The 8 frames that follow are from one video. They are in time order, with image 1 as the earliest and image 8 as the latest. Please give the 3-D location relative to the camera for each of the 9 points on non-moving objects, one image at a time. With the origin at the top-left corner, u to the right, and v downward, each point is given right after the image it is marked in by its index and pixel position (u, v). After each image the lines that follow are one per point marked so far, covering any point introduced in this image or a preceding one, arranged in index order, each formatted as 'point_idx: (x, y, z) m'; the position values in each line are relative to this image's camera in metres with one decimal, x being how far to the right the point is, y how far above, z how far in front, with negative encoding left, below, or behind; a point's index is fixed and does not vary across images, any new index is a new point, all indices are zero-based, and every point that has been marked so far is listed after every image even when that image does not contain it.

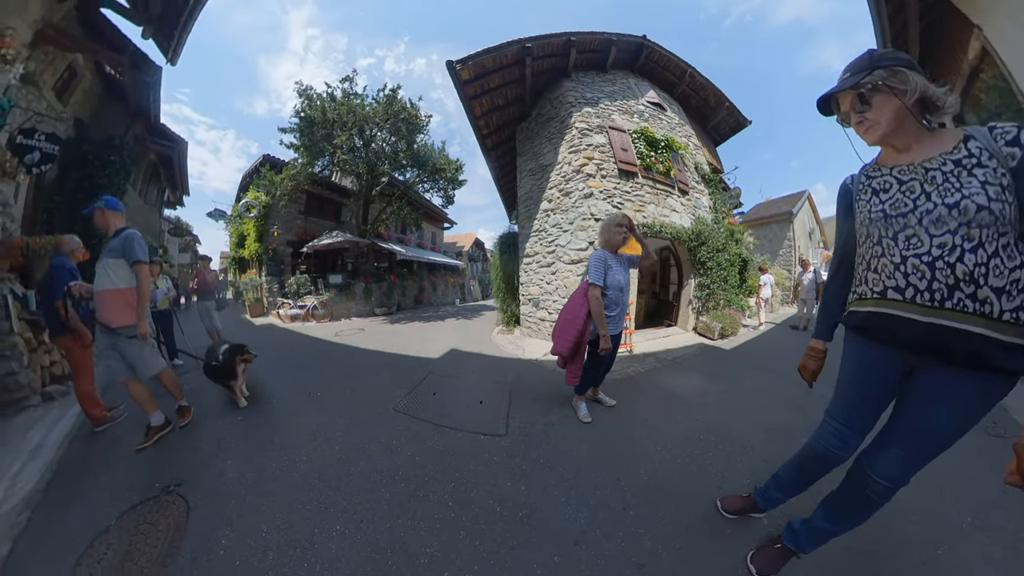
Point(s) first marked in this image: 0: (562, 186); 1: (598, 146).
0: (+0.8, +1.8, +5.6) m
1: (+1.3, +2.5, +5.4) m
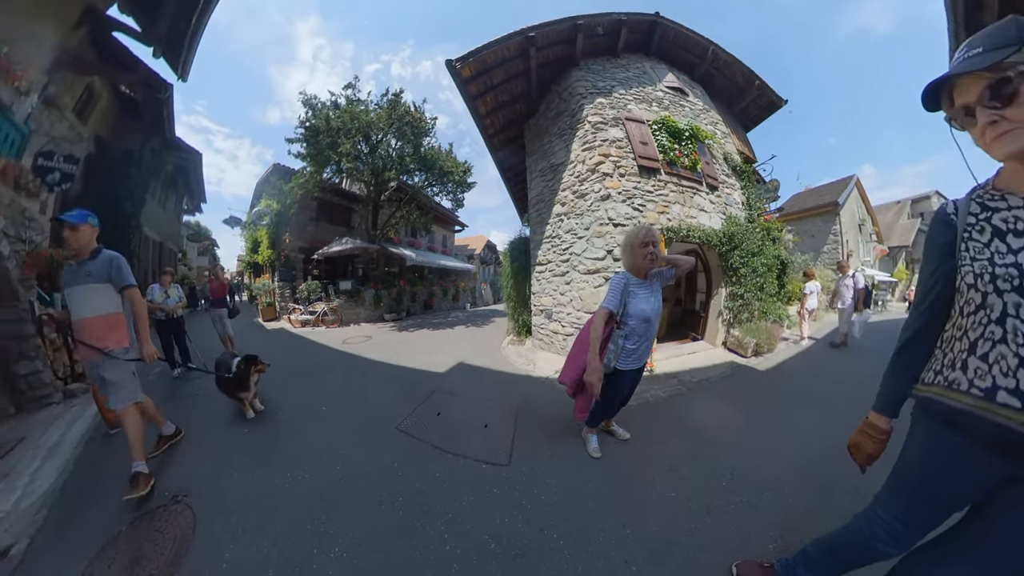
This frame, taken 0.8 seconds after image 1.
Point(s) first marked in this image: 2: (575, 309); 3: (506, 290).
0: (+1.1, +1.7, +5.3) m
1: (+1.5, +2.4, +5.1) m
2: (+1.1, -0.3, +5.5) m
3: (-0.4, 0.0, +7.0) m
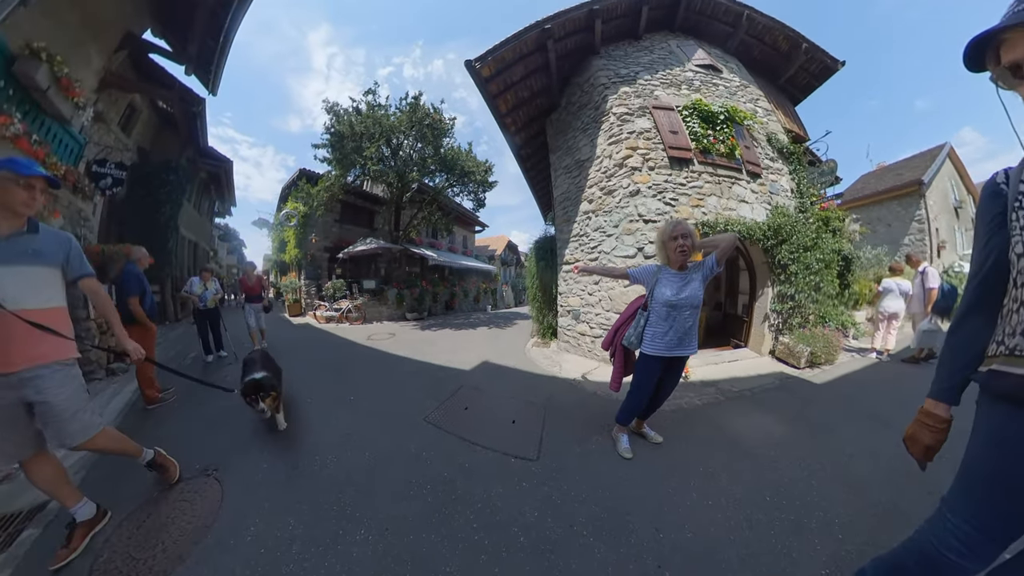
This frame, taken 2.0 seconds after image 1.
0: (+1.4, +1.7, +5.0) m
1: (+1.9, +2.4, +4.8) m
2: (+1.5, -0.4, +5.2) m
3: (+0.2, -0.1, +6.9) m
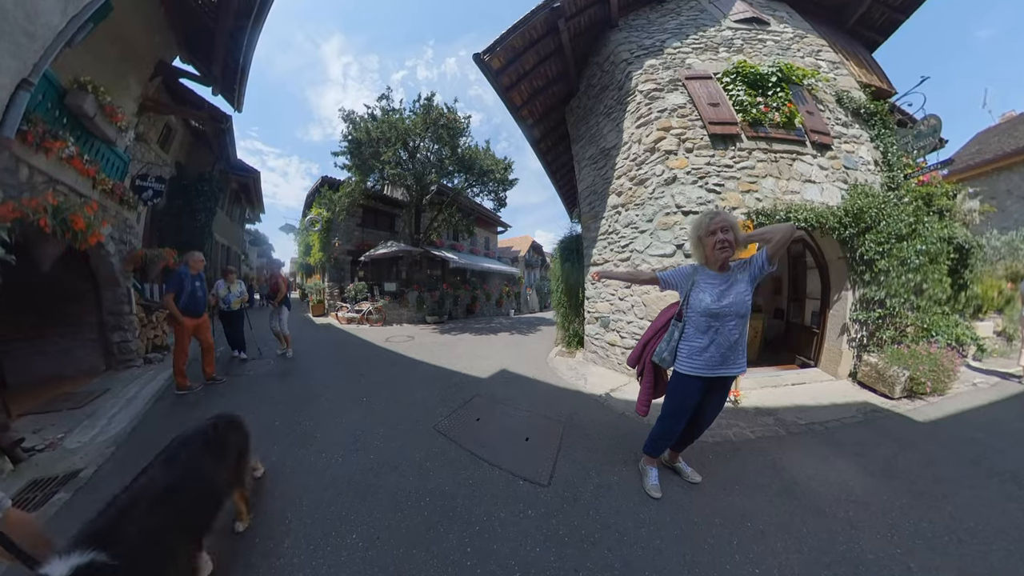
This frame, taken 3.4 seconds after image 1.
0: (+1.7, +1.6, +4.5) m
1: (+2.1, +2.4, +4.2) m
2: (+1.8, -0.4, +4.6) m
3: (+0.9, -0.1, +6.5) m
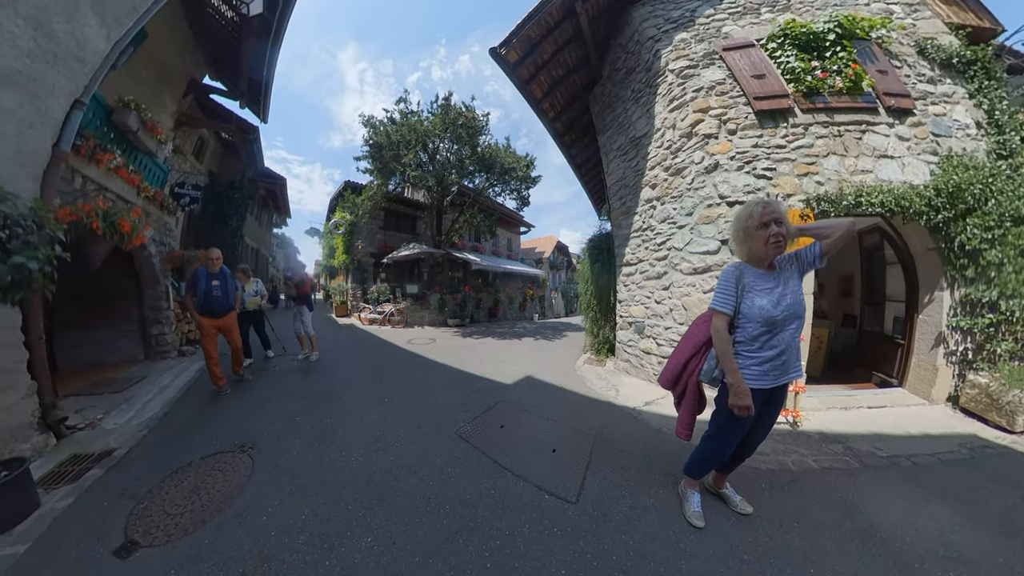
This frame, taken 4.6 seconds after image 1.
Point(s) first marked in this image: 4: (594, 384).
0: (+2.0, +1.6, +4.1) m
1: (+2.3, +2.3, +3.7) m
2: (+2.1, -0.4, +4.1) m
3: (+1.4, -0.2, +6.2) m
4: (+1.2, -1.4, +4.7) m
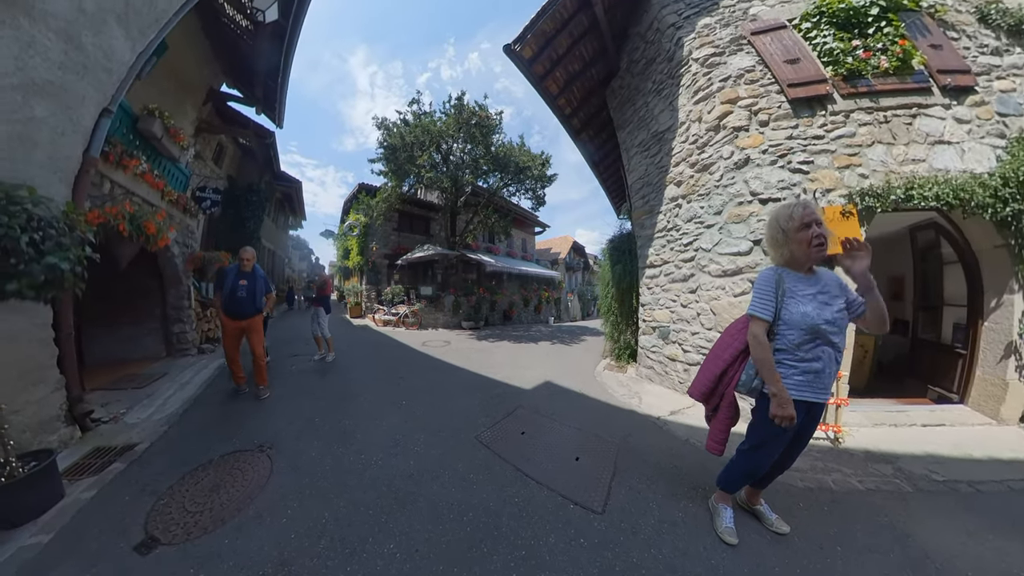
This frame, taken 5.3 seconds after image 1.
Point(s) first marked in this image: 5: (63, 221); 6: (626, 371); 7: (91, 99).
0: (+2.2, +1.6, +3.9) m
1: (+2.5, +2.3, +3.5) m
2: (+2.2, -0.5, +3.9) m
3: (+1.7, -0.3, +6.0) m
4: (+1.5, -1.5, +4.6) m
5: (-3.2, +0.5, +2.3) m
6: (+1.8, -1.3, +5.2) m
7: (-3.3, +1.5, +2.5) m
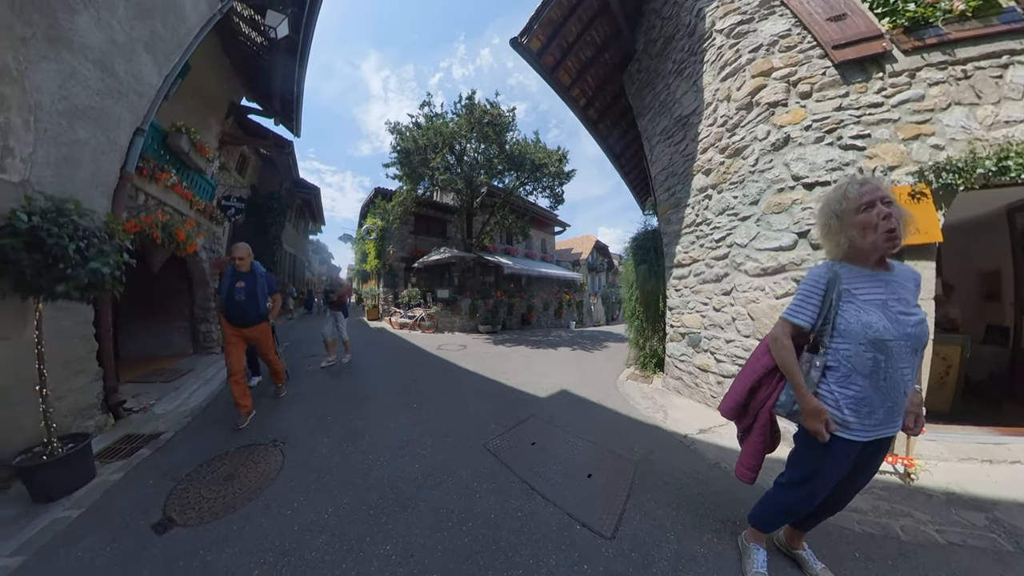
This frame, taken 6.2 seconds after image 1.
0: (+2.3, +1.6, +3.5) m
1: (+2.6, +2.3, +3.0) m
2: (+2.4, -0.5, +3.4) m
3: (+2.1, -0.3, +5.6) m
4: (+1.7, -1.5, +4.2) m
5: (-3.3, +0.5, +2.5) m
6: (+2.1, -1.4, +4.8) m
7: (-3.3, +1.5, +2.8) m
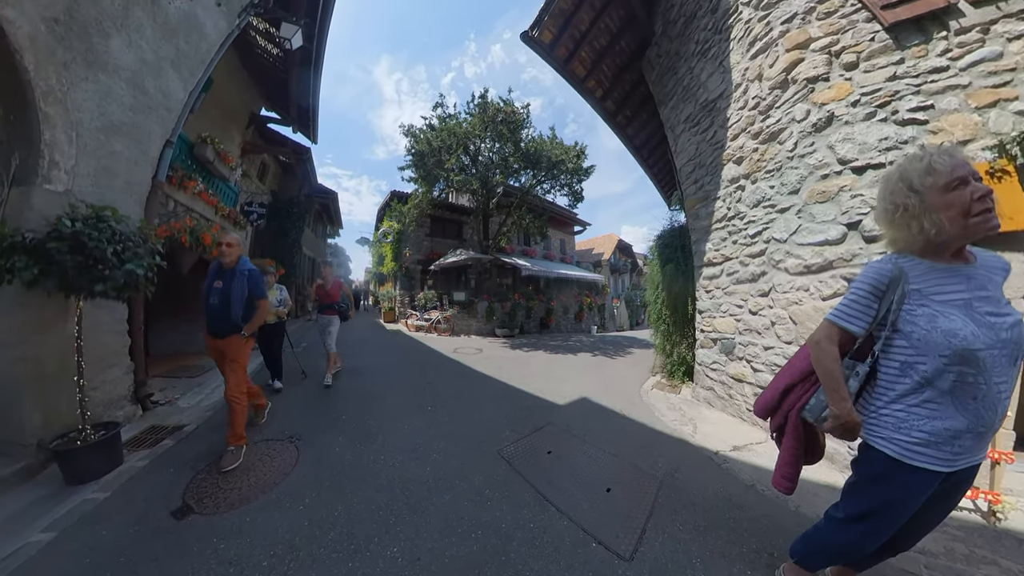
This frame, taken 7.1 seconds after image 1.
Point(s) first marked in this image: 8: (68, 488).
0: (+2.4, +1.6, +3.1) m
1: (+2.6, +2.3, +2.7) m
2: (+2.5, -0.5, +3.0) m
3: (+2.4, -0.3, +5.2) m
4: (+1.9, -1.5, +3.9) m
5: (-3.2, +0.4, +2.7) m
6: (+2.4, -1.4, +4.4) m
7: (-3.3, +1.5, +3.0) m
8: (-3.3, -1.5, +2.3) m
